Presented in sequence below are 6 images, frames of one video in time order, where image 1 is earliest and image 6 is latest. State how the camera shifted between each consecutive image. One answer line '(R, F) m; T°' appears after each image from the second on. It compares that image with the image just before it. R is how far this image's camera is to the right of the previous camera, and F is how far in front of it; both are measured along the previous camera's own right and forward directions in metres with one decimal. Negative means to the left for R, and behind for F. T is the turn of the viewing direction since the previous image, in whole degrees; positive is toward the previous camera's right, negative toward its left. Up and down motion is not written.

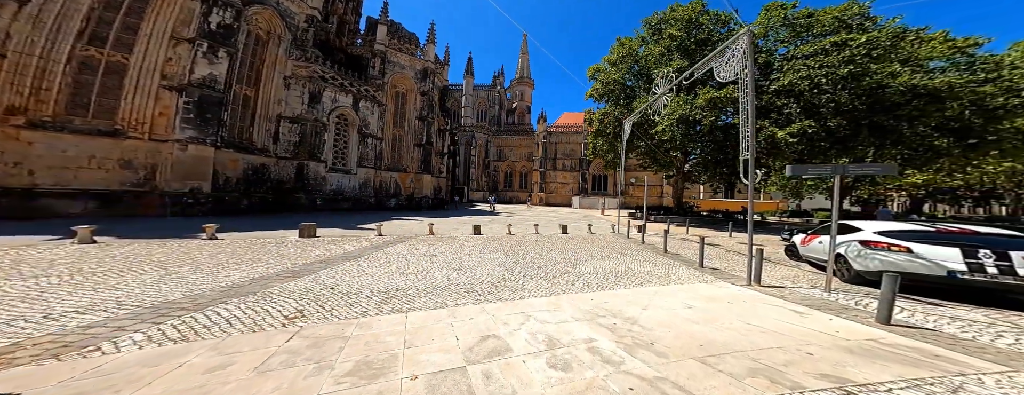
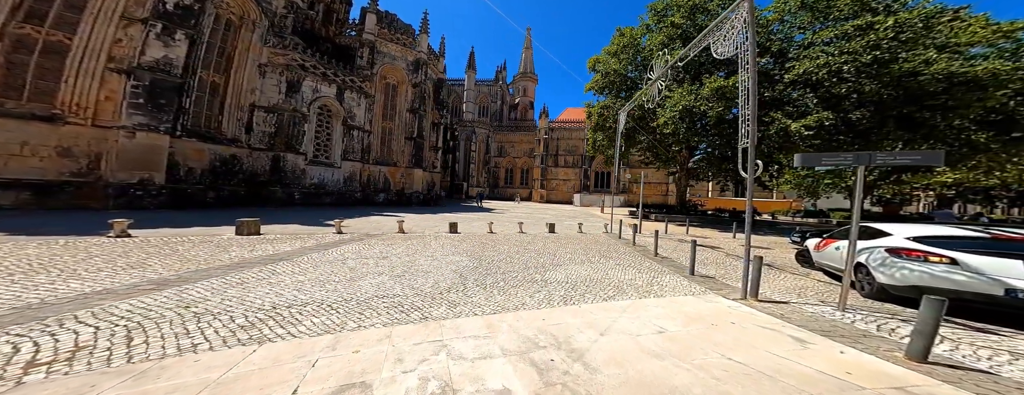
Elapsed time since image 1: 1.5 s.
(+0.9, +1.0) m; -1°
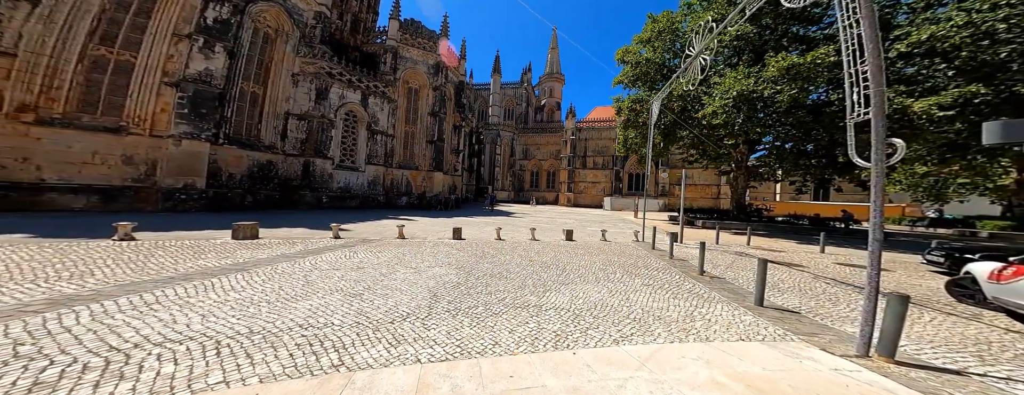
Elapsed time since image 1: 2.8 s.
(+0.8, +1.2) m; -9°
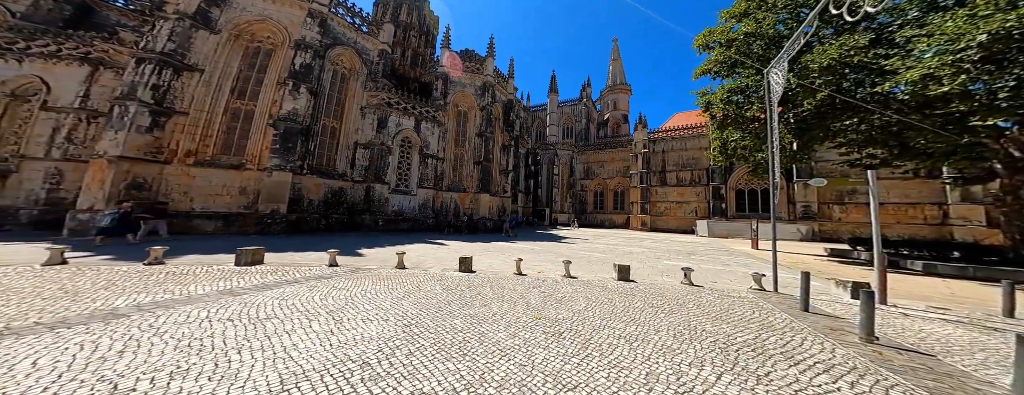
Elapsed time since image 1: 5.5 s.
(+1.3, +2.7) m; -19°
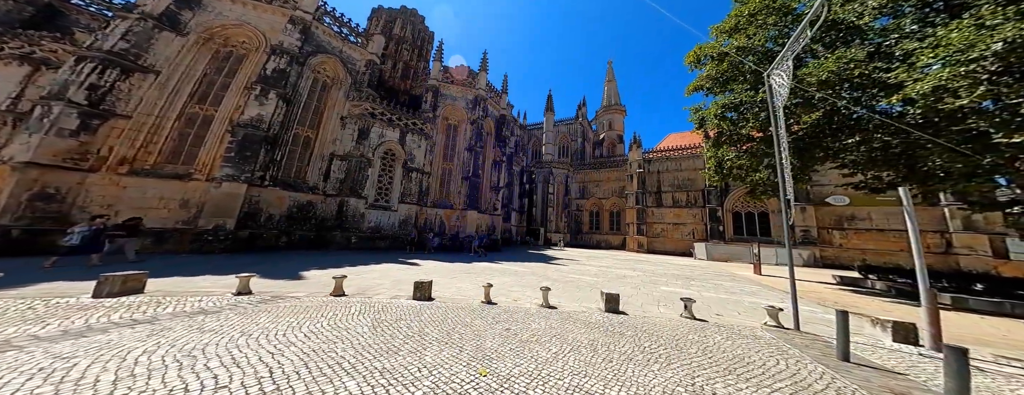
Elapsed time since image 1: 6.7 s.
(+0.5, +0.9) m; +1°
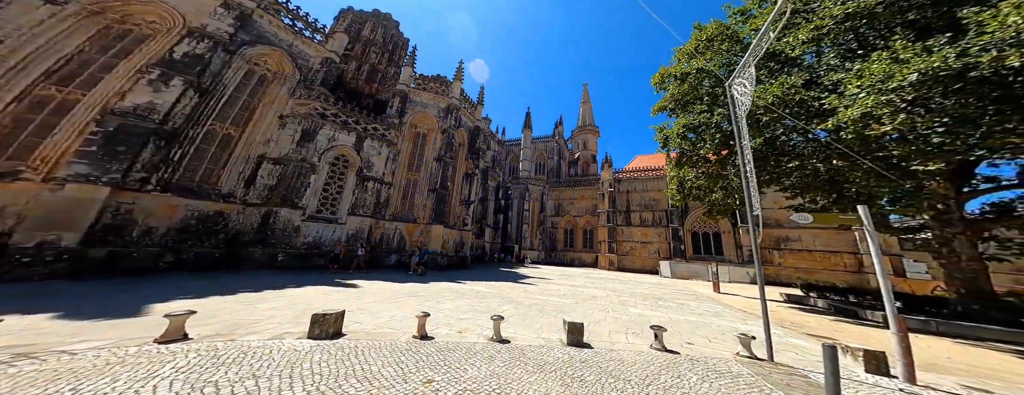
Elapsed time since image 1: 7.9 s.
(+0.3, +0.8) m; +7°
